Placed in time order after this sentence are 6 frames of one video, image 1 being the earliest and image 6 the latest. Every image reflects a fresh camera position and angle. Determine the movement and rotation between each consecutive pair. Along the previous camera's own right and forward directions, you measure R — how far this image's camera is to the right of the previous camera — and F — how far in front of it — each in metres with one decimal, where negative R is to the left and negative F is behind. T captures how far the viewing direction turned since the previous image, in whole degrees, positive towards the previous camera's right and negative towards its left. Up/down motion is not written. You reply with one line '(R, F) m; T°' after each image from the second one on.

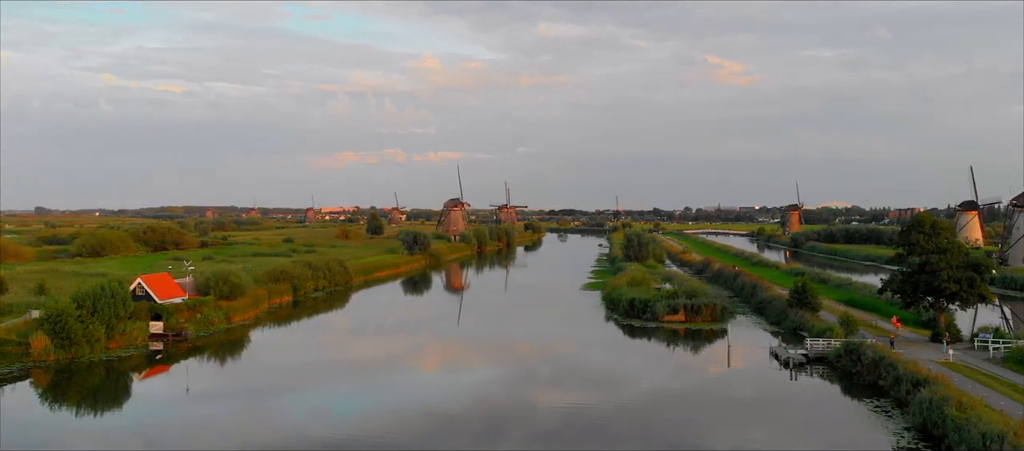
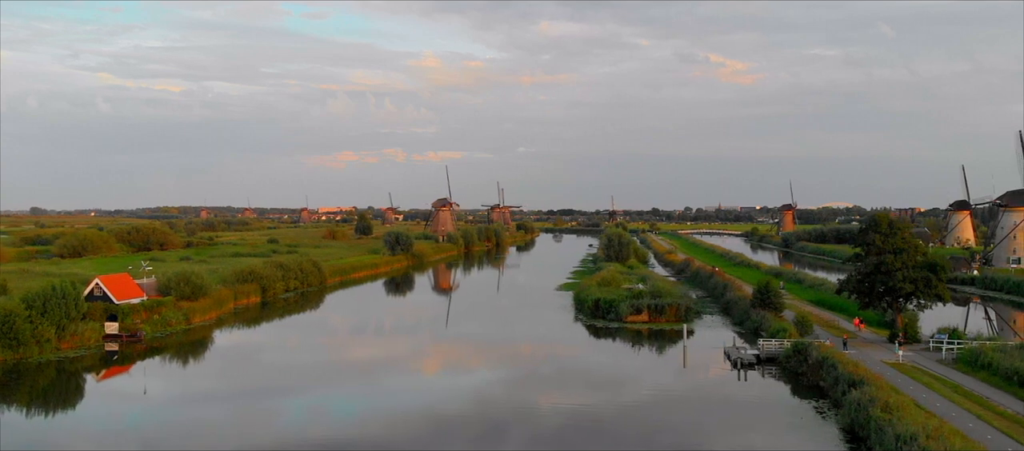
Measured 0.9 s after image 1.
(+1.6, +0.1) m; 0°
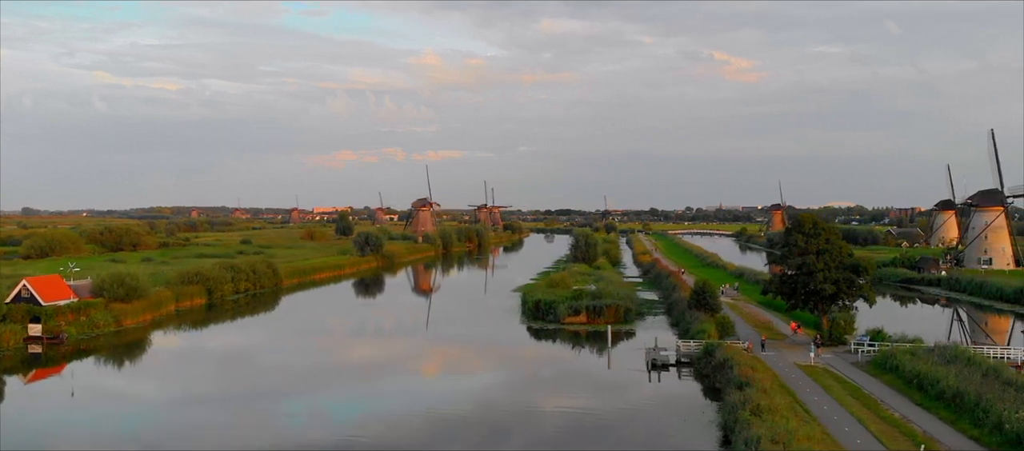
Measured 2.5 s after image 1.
(+2.7, 0.0) m; 0°
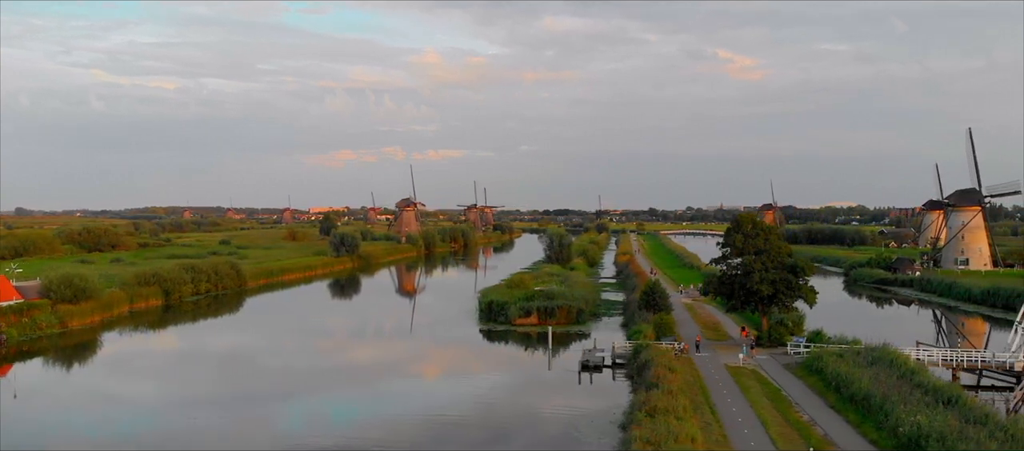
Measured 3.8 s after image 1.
(+2.1, 0.0) m; 0°
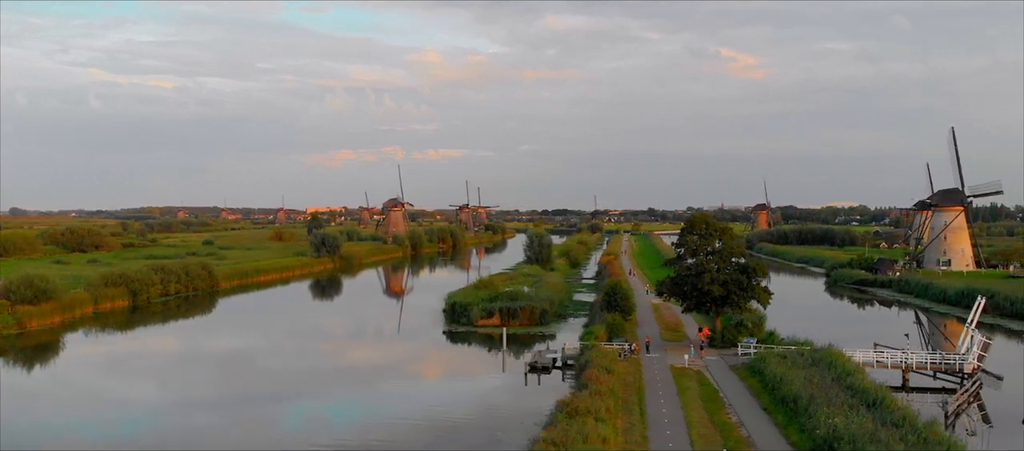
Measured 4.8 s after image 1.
(+1.6, 0.0) m; 0°
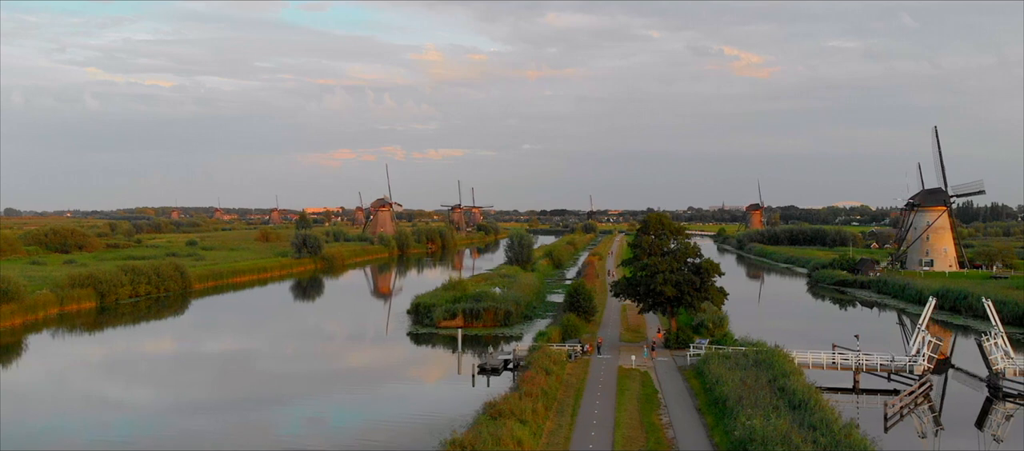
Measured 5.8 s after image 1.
(+1.6, 0.0) m; 0°
